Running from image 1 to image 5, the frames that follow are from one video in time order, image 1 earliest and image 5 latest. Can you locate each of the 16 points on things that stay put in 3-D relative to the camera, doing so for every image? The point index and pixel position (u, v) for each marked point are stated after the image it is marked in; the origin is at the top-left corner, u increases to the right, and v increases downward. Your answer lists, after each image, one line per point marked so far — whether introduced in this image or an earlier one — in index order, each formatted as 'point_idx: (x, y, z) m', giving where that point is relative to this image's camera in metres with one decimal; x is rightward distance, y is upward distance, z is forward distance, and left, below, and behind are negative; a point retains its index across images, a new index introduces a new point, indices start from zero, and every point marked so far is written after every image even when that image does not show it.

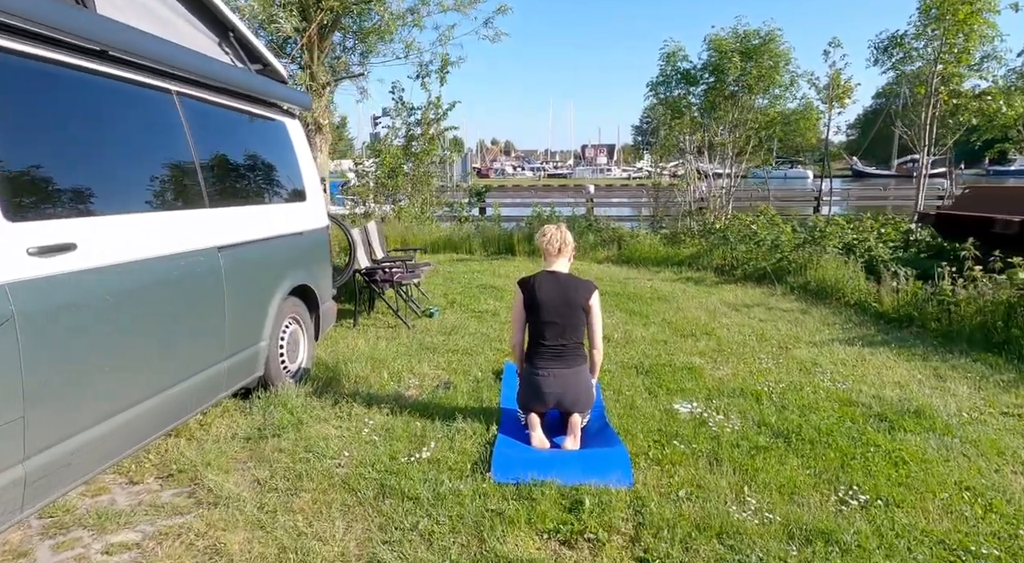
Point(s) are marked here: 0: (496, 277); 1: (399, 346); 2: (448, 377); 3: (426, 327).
0: (-0.2, +0.1, +9.5) m
1: (-1.0, -0.6, +5.5) m
2: (-0.5, -0.7, +4.7) m
3: (-0.8, -0.5, +6.3) m
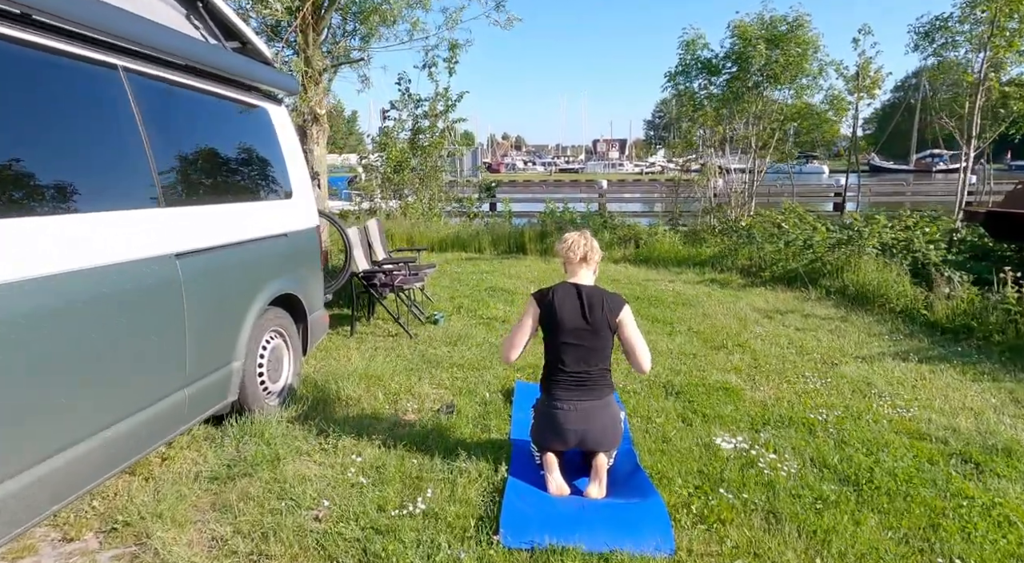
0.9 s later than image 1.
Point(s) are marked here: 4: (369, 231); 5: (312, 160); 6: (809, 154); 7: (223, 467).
0: (-0.1, 0.0, +8.9) m
1: (-0.9, -0.6, +5.0) m
2: (-0.4, -0.8, +4.1) m
3: (-0.7, -0.5, +5.7) m
4: (-1.5, +0.5, +6.5) m
5: (-2.2, +1.3, +6.9) m
6: (+6.5, +2.8, +14.2) m
7: (-1.4, -0.9, +3.2) m
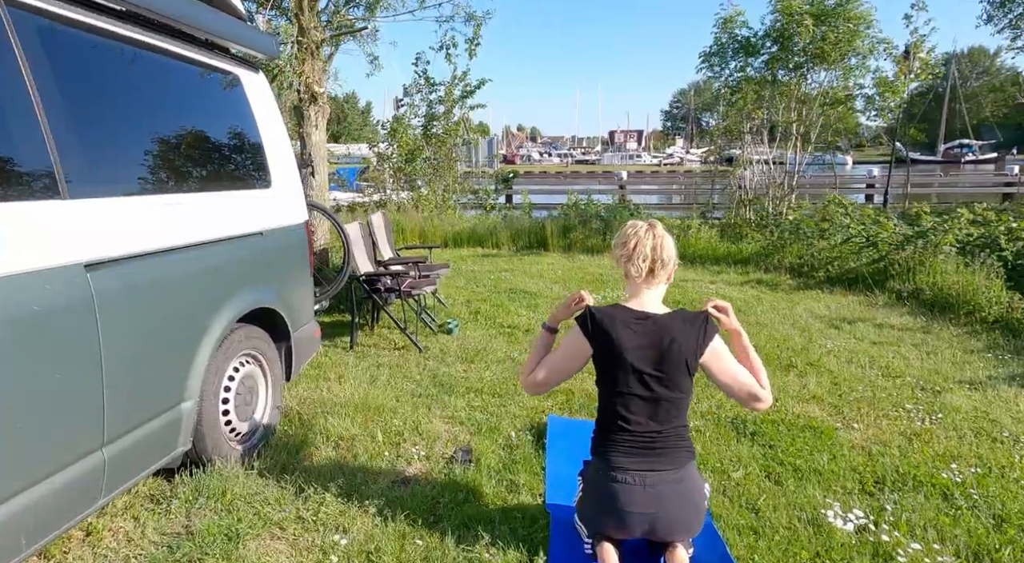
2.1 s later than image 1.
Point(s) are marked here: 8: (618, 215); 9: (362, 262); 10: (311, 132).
0: (+0.2, 0.0, +8.0) m
1: (-0.7, -0.7, +4.1) m
2: (-0.2, -0.8, +3.3) m
3: (-0.5, -0.5, +4.9) m
4: (-1.2, +0.5, +5.7) m
5: (-1.9, +1.3, +6.1) m
6: (+6.9, +2.8, +13.1) m
7: (-1.3, -1.0, +2.3) m
8: (+1.7, +1.1, +10.4) m
9: (-1.2, +0.2, +5.2) m
10: (-1.9, +1.4, +6.1) m
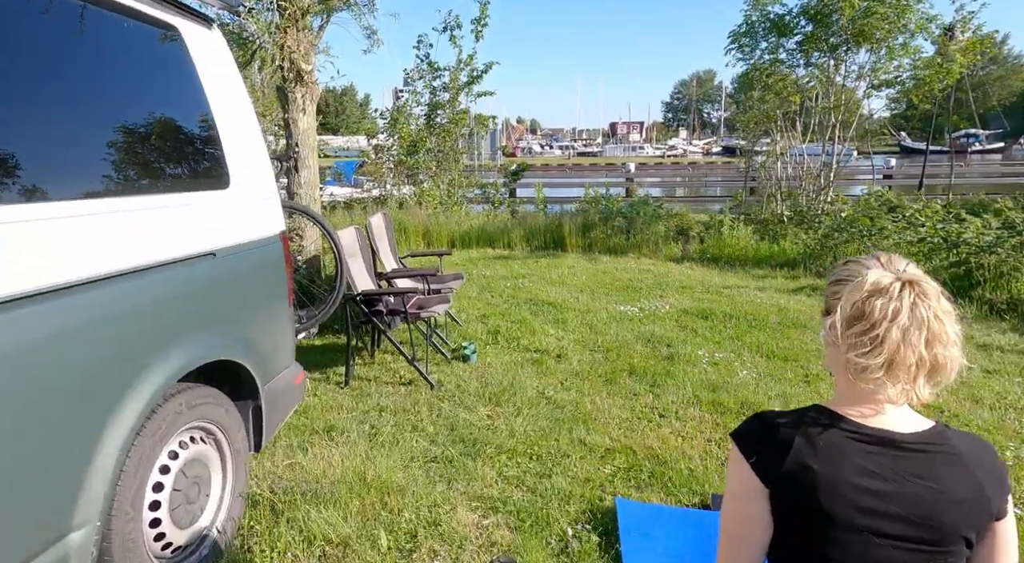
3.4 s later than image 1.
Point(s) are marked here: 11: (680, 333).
0: (+0.4, 0.0, +7.1) m
1: (-0.5, -0.8, +3.2) m
2: (0.0, -0.9, +2.3) m
3: (-0.3, -0.7, +3.9) m
4: (-1.0, +0.4, +4.8) m
5: (-1.7, +1.2, +5.1) m
6: (+7.1, +2.9, +12.1) m
7: (-1.1, -1.1, +1.4) m
8: (+1.9, +1.0, +9.5) m
9: (-1.0, 0.0, +4.3) m
10: (-1.7, +1.3, +5.1) m
11: (+1.4, -0.4, +5.2) m
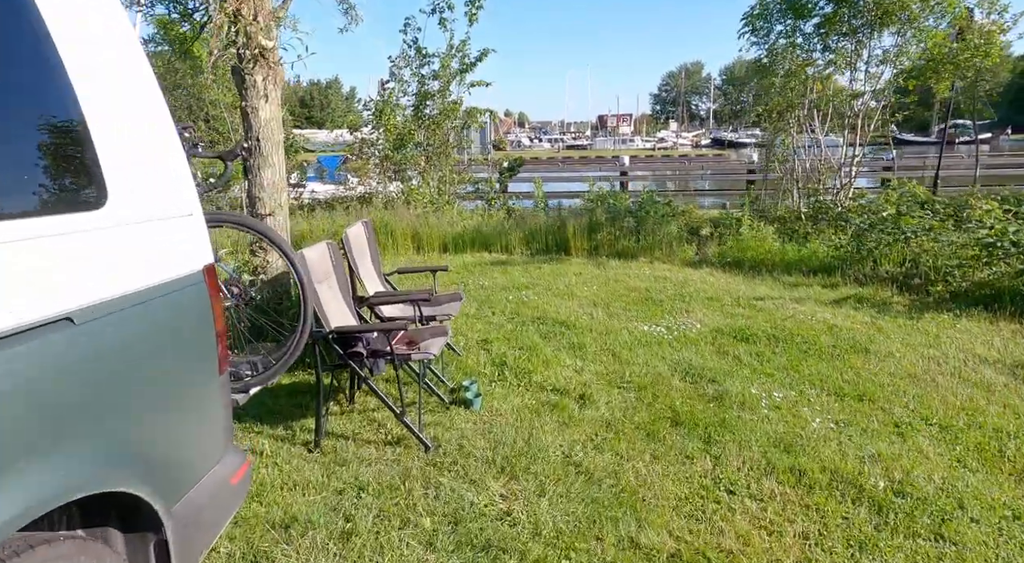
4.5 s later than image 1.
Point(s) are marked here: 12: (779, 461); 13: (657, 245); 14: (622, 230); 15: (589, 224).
0: (+0.4, -0.2, +6.2) m
1: (-0.4, -0.9, +2.3) m
2: (+0.1, -1.1, +1.5) m
3: (-0.2, -0.8, +3.1) m
4: (-1.0, +0.2, +3.9) m
5: (-1.7, +1.0, +4.2) m
6: (+7.0, +2.9, +11.4) m
7: (-0.9, -1.3, +0.5) m
8: (+1.9, +1.0, +8.6) m
9: (-0.9, -0.1, +3.4) m
10: (-1.6, +1.1, +4.2) m
11: (+1.4, -0.5, +4.4) m
12: (+1.2, -0.8, +2.9) m
13: (+1.9, +0.5, +8.4) m
14: (+1.5, +0.7, +8.6) m
15: (+1.0, +0.8, +8.7) m
